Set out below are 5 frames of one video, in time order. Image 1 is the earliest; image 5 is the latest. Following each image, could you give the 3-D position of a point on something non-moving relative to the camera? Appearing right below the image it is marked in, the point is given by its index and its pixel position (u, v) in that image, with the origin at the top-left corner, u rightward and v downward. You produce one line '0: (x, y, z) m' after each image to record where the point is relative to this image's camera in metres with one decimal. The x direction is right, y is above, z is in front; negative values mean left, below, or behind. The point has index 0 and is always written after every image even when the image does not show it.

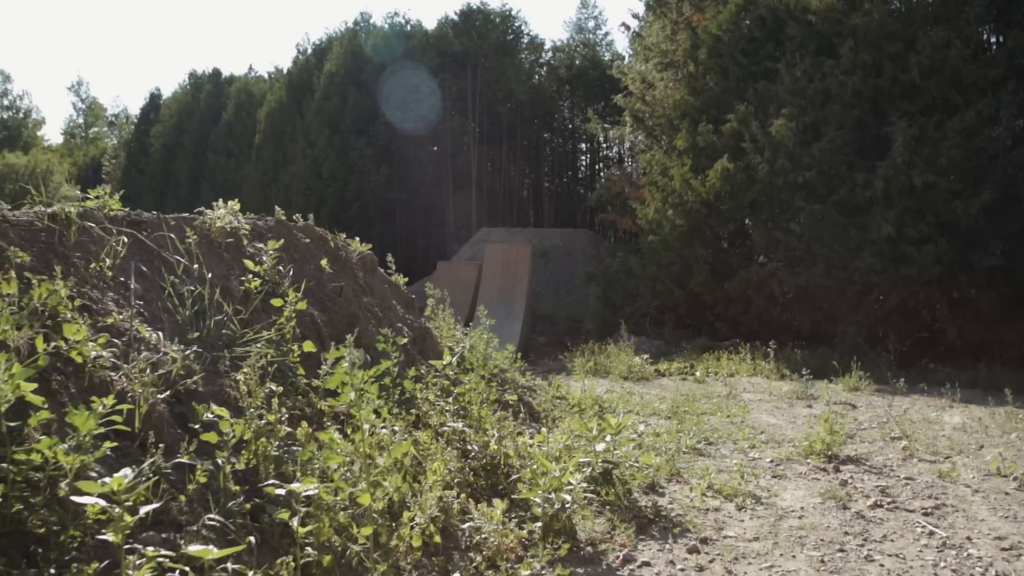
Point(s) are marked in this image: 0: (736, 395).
0: (+2.1, -1.0, +8.2) m
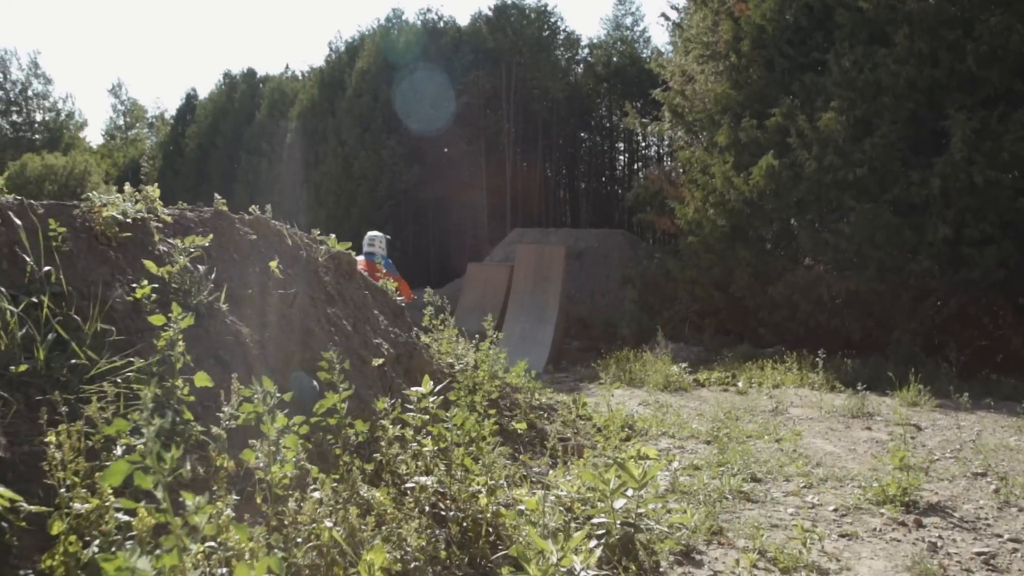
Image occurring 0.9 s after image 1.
0: (+2.3, -1.0, +7.5) m
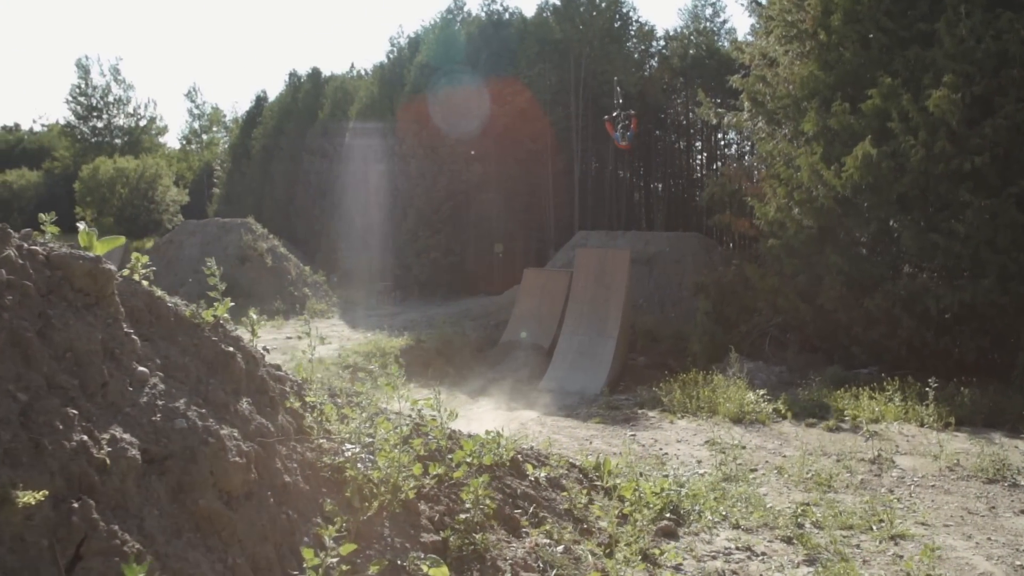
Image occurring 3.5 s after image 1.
0: (+2.5, -1.1, +5.7) m
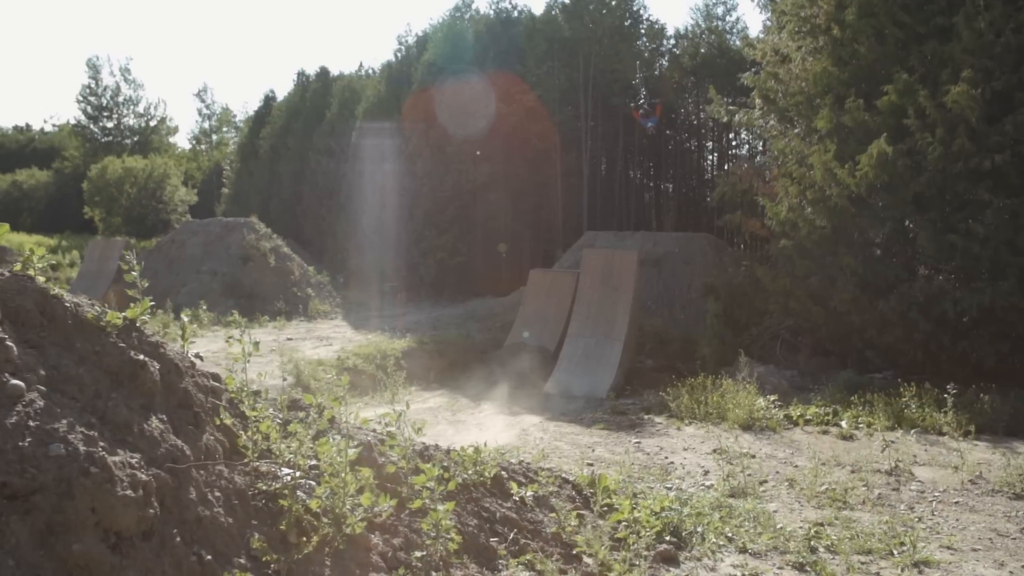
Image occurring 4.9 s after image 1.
0: (+2.4, -1.2, +5.4) m
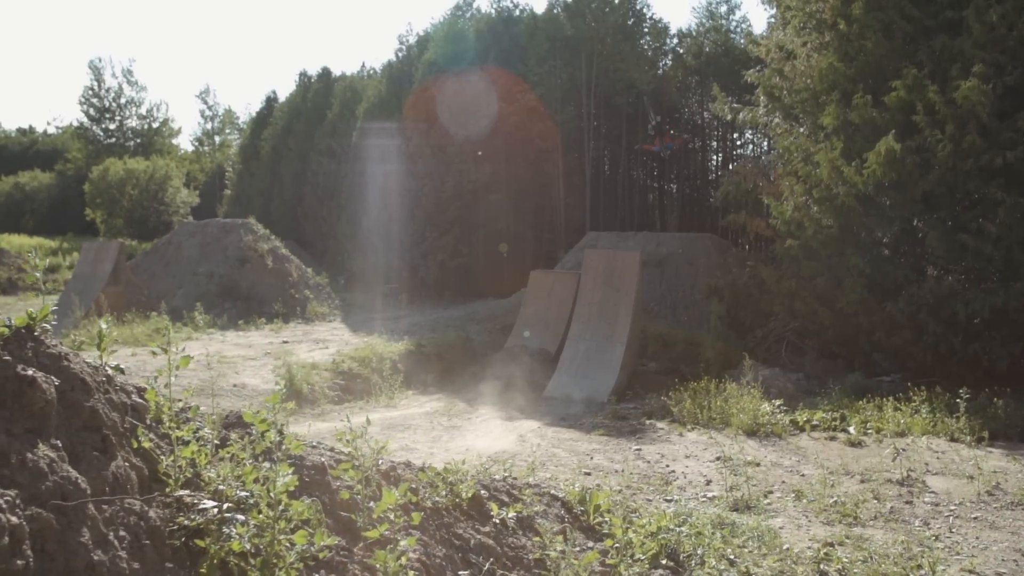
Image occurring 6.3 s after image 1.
0: (+2.4, -1.2, +5.2) m
